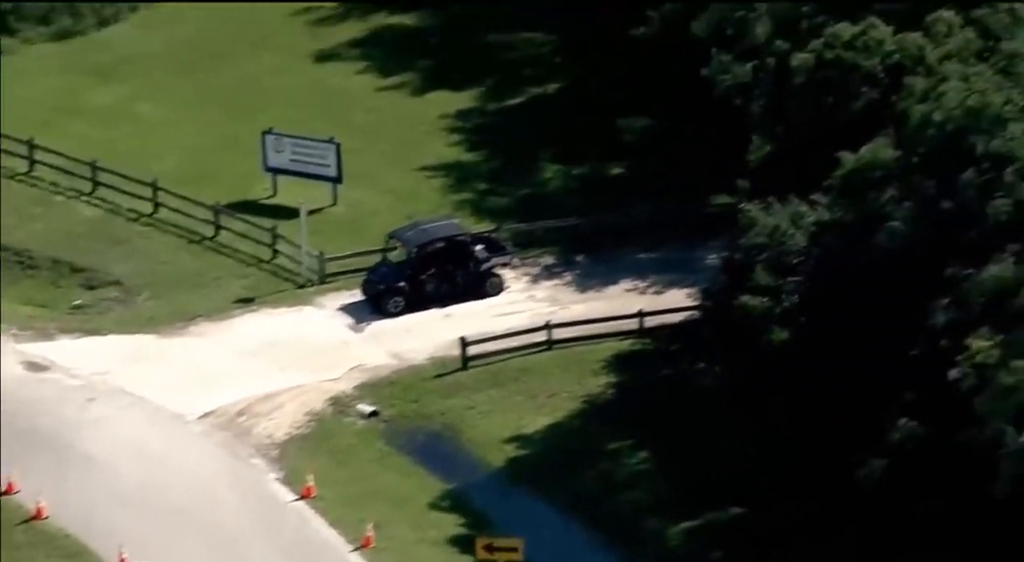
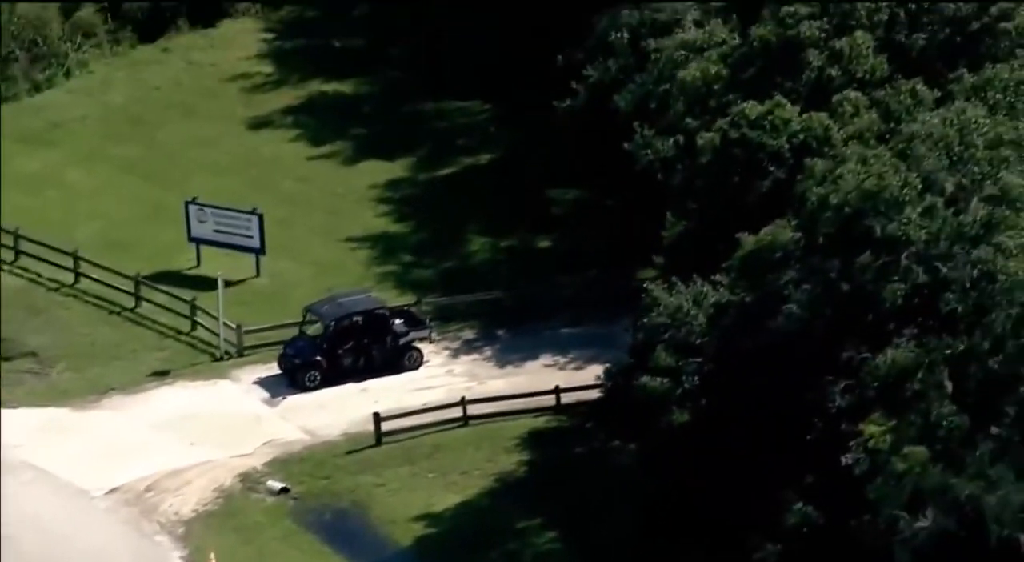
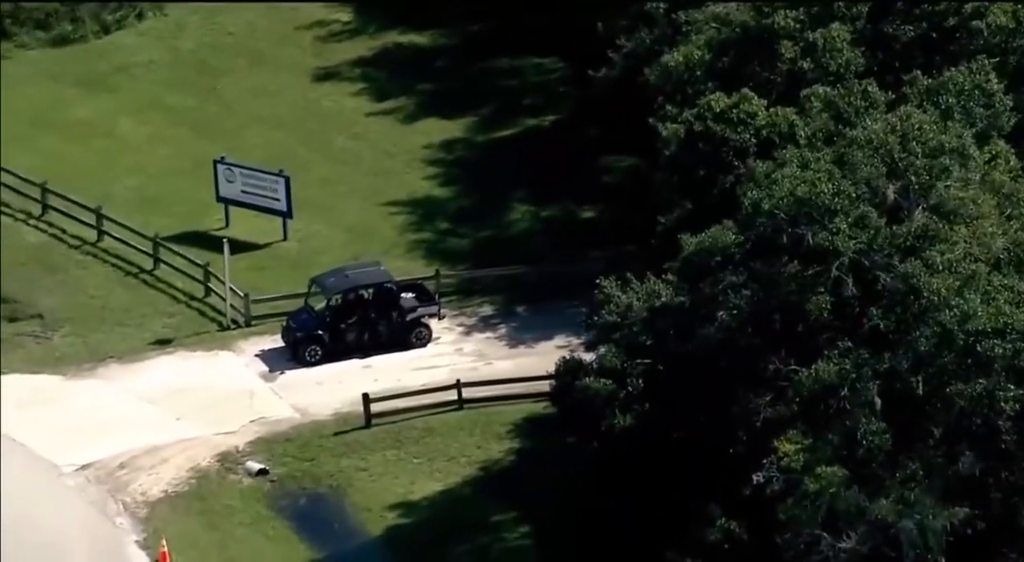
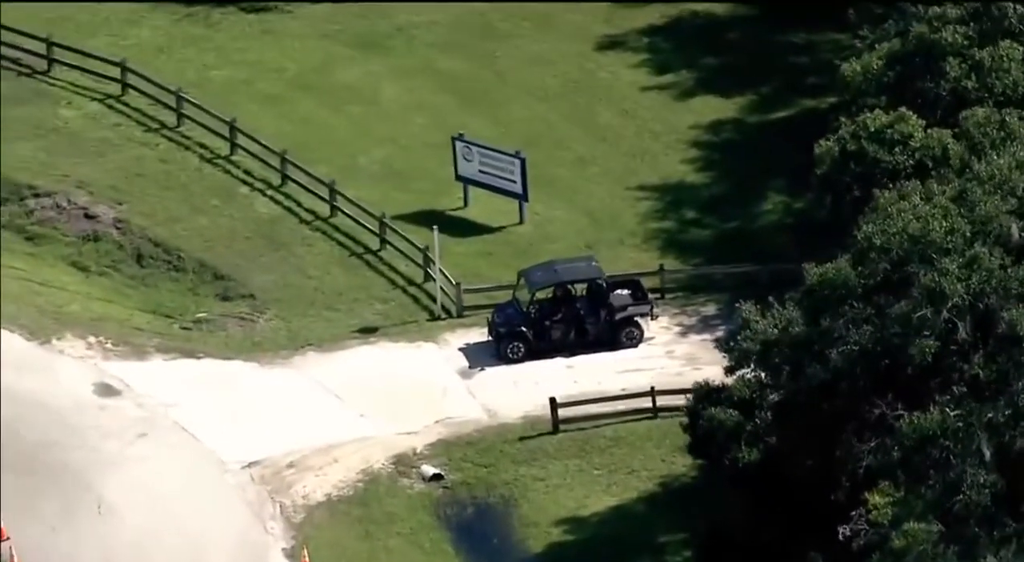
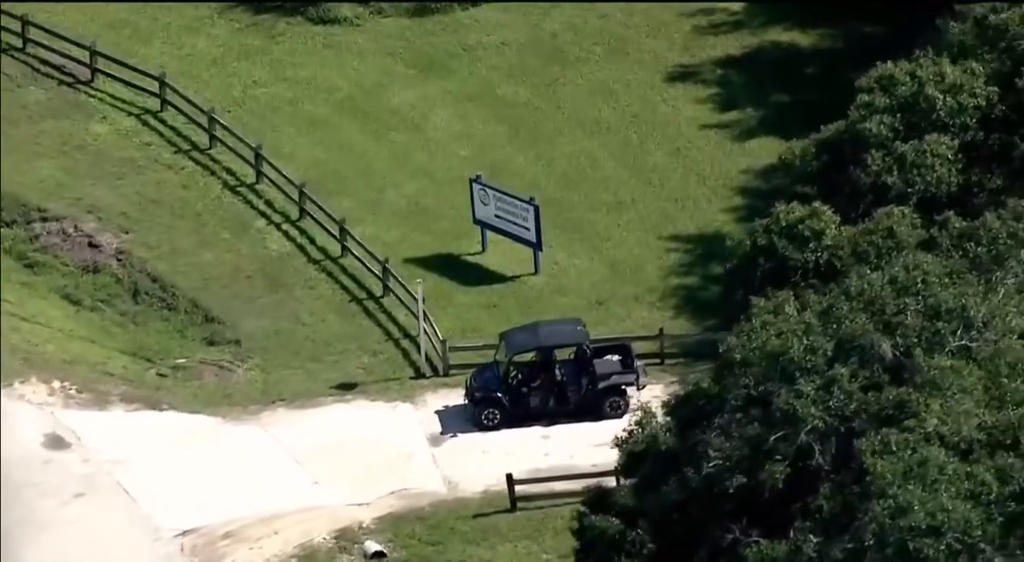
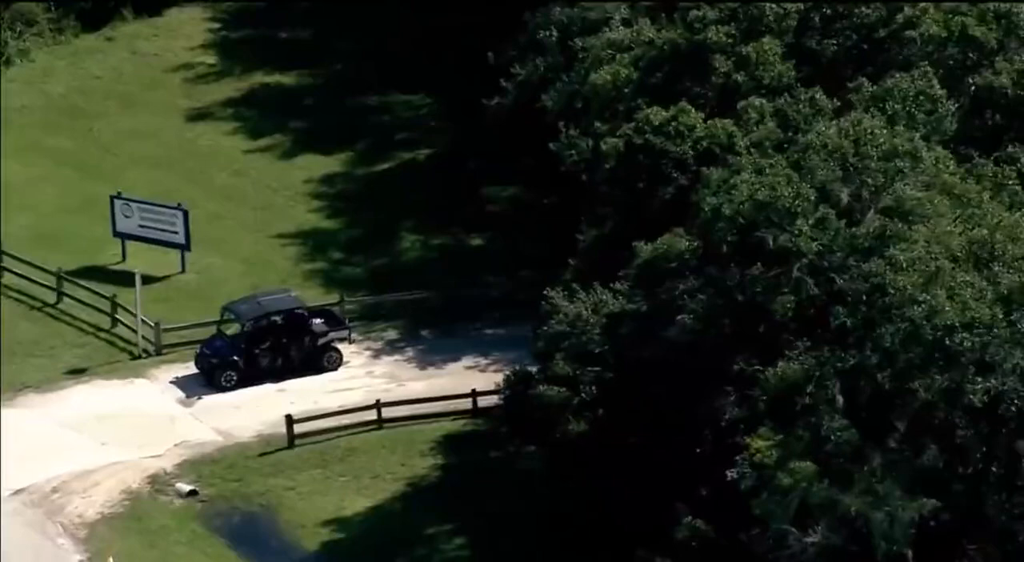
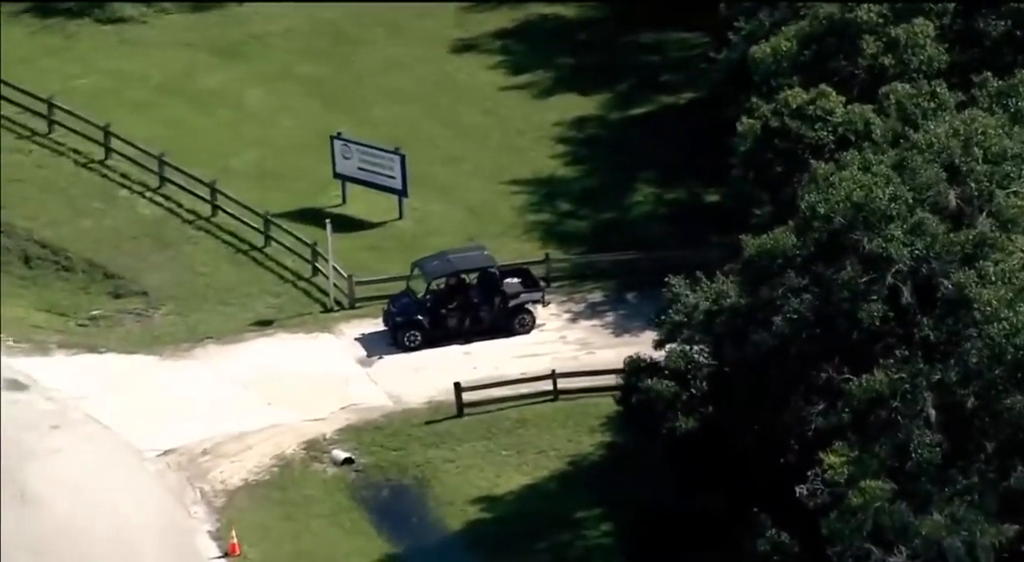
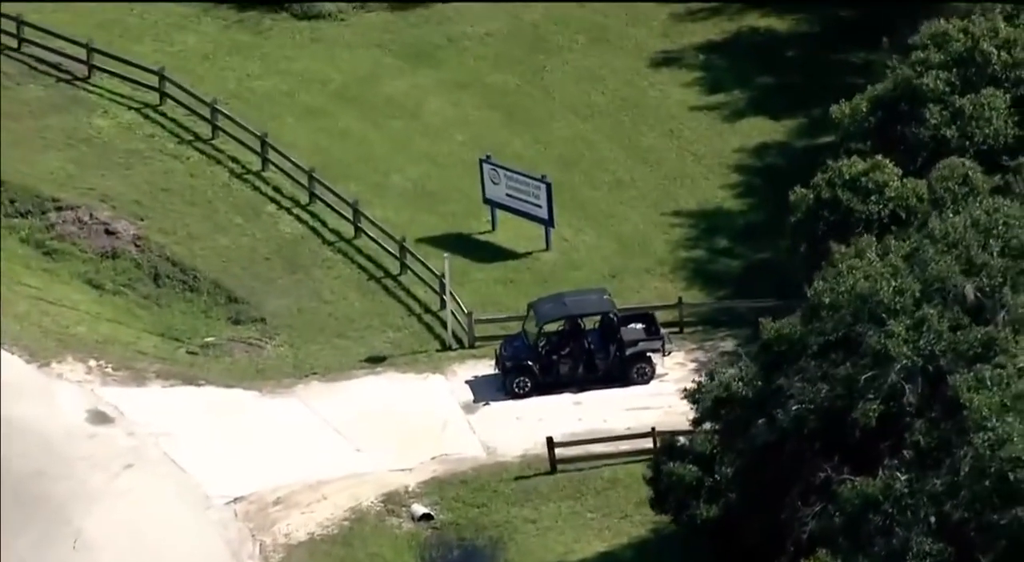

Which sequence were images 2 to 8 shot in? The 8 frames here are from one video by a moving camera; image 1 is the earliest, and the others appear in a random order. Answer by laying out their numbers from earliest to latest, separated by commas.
2, 6, 3, 7, 4, 8, 5
